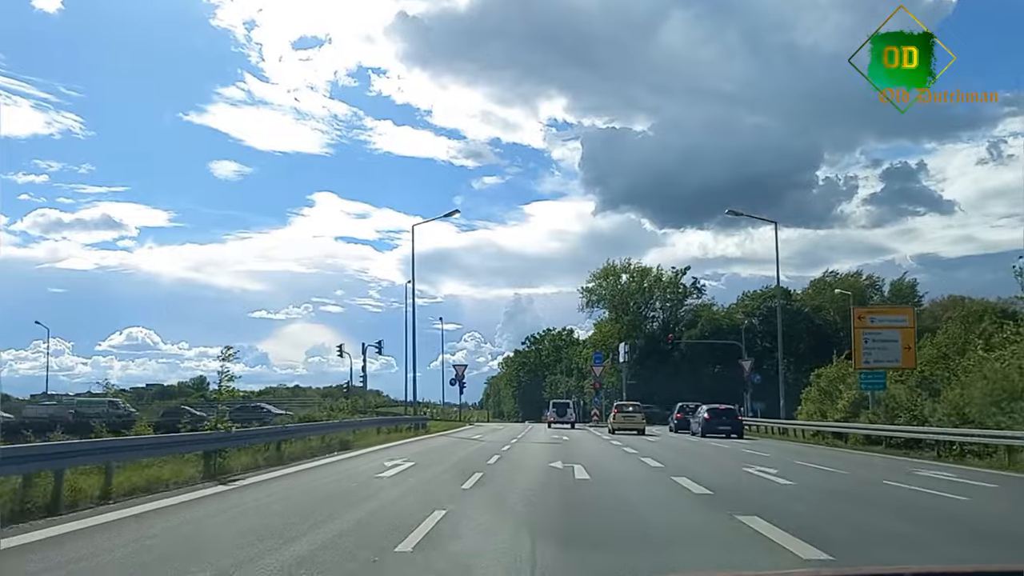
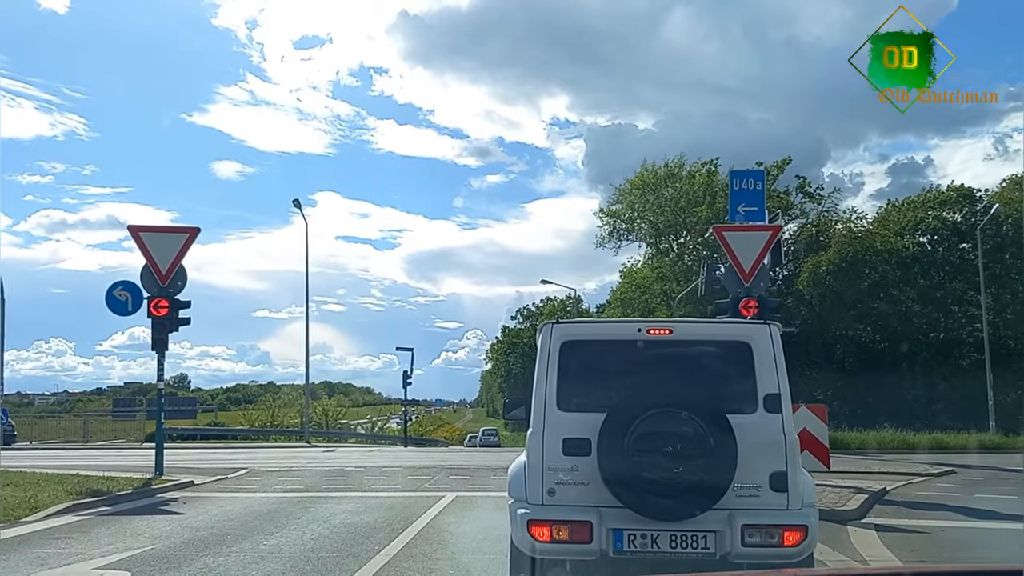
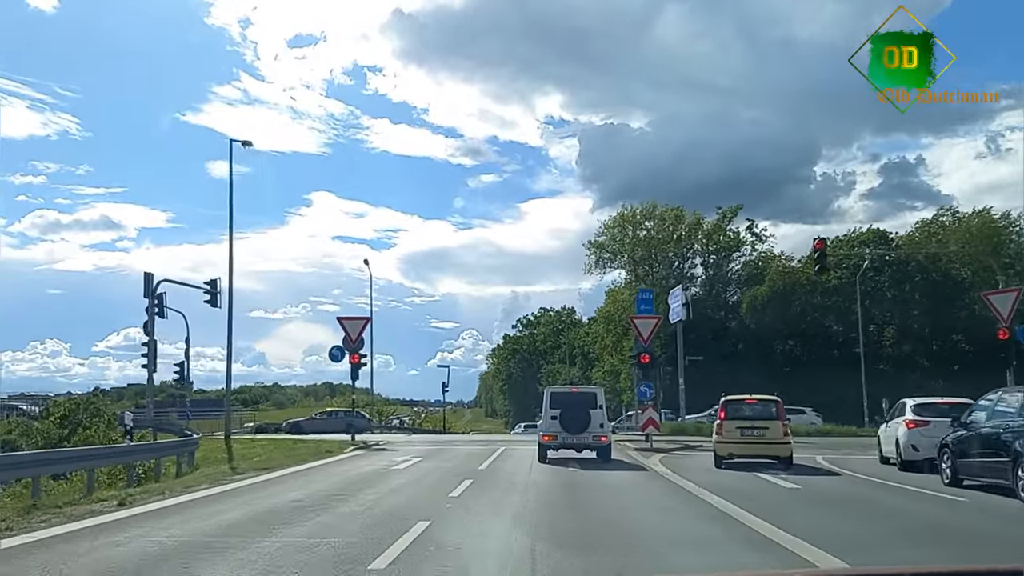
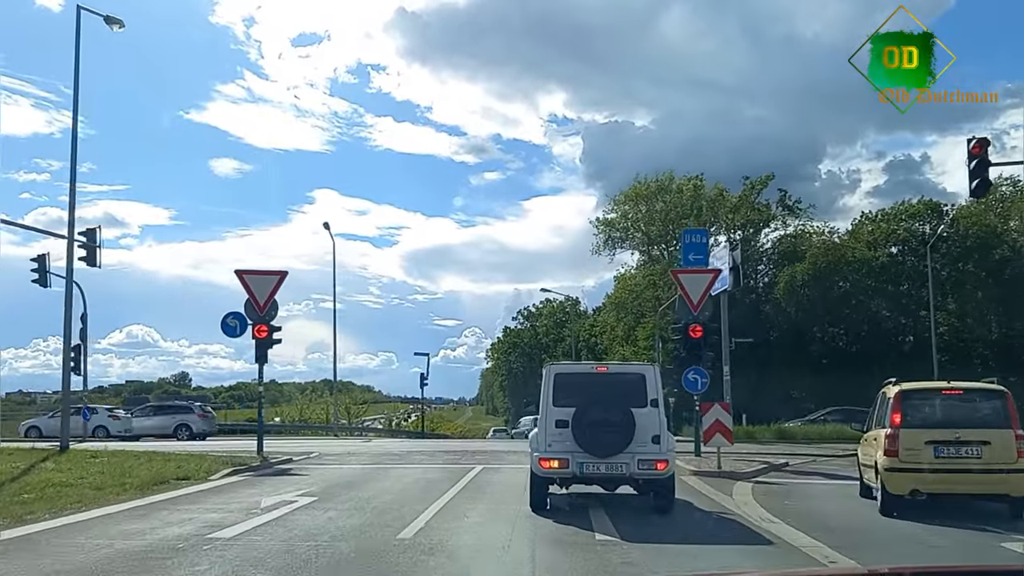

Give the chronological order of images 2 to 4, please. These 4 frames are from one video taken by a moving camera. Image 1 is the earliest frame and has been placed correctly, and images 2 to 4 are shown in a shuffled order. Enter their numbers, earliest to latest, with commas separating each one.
3, 4, 2
